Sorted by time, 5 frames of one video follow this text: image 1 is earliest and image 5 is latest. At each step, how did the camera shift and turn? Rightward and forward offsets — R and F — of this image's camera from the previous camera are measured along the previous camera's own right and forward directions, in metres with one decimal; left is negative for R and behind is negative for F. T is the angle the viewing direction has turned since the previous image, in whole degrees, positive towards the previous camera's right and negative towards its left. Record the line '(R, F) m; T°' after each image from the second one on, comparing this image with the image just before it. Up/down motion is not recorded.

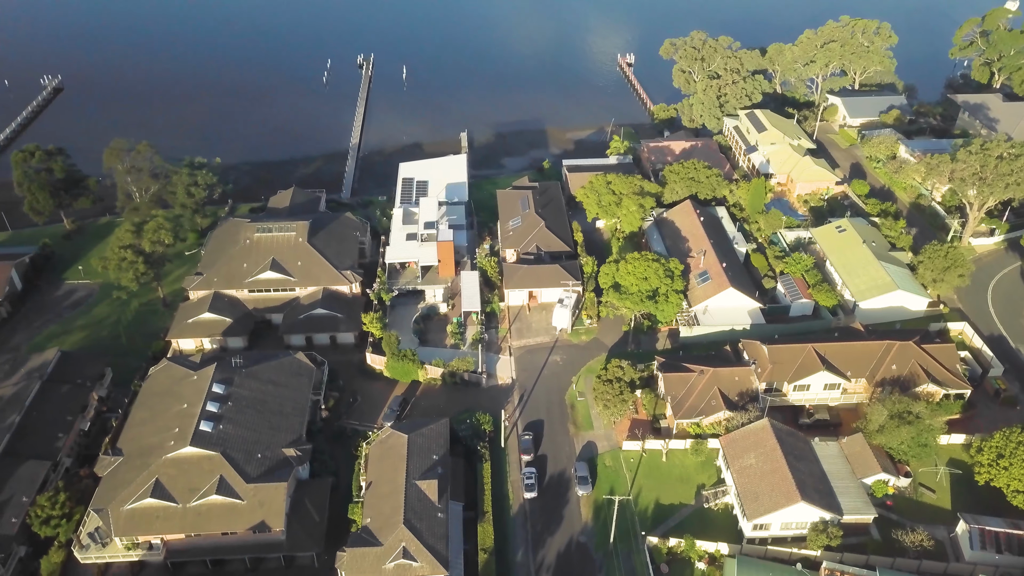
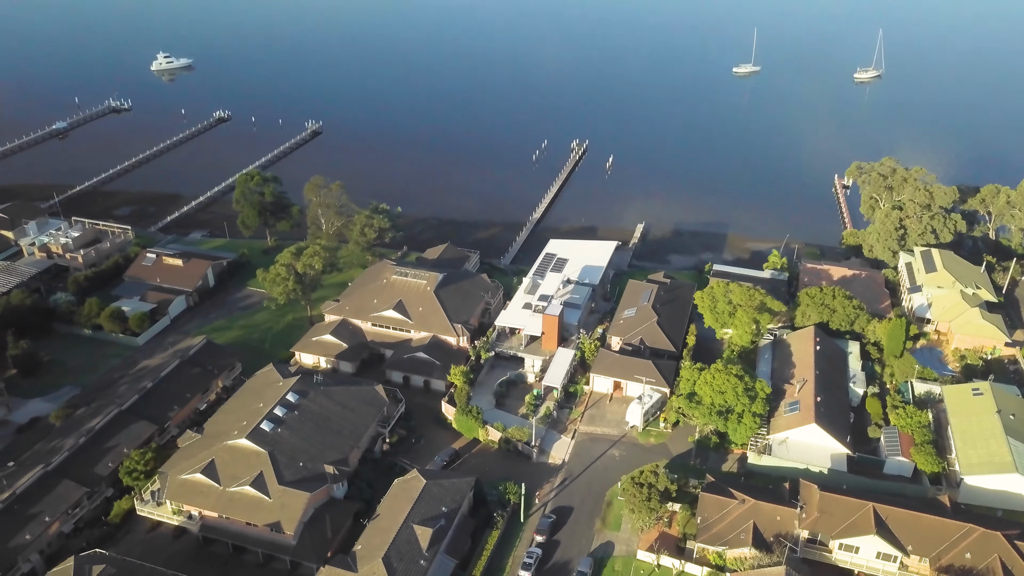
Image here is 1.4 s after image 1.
(+6.9, +0.4) m; -18°
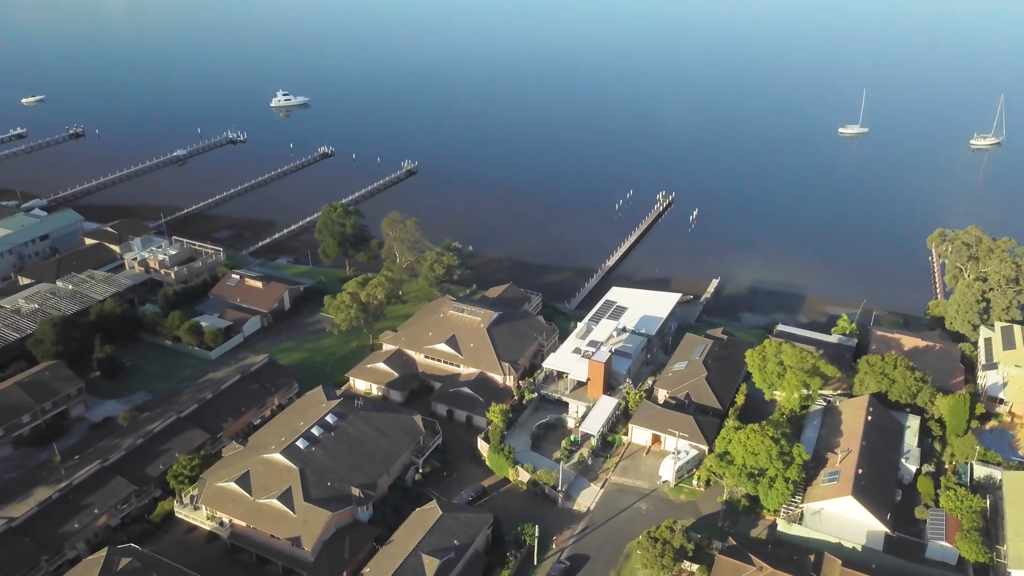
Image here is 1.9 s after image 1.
(+2.7, -0.2) m; -8°
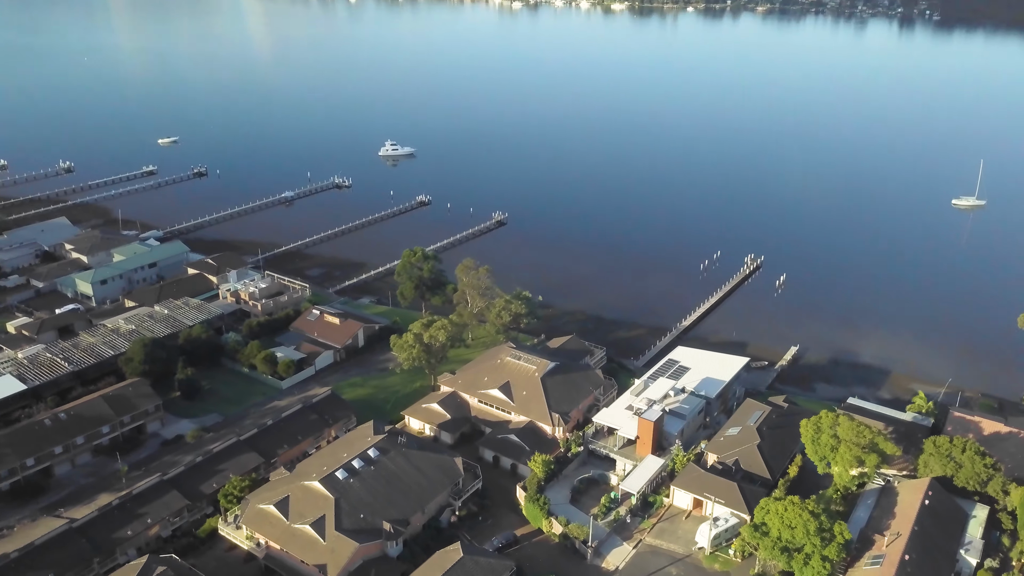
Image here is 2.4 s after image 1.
(+2.6, -0.2) m; -8°
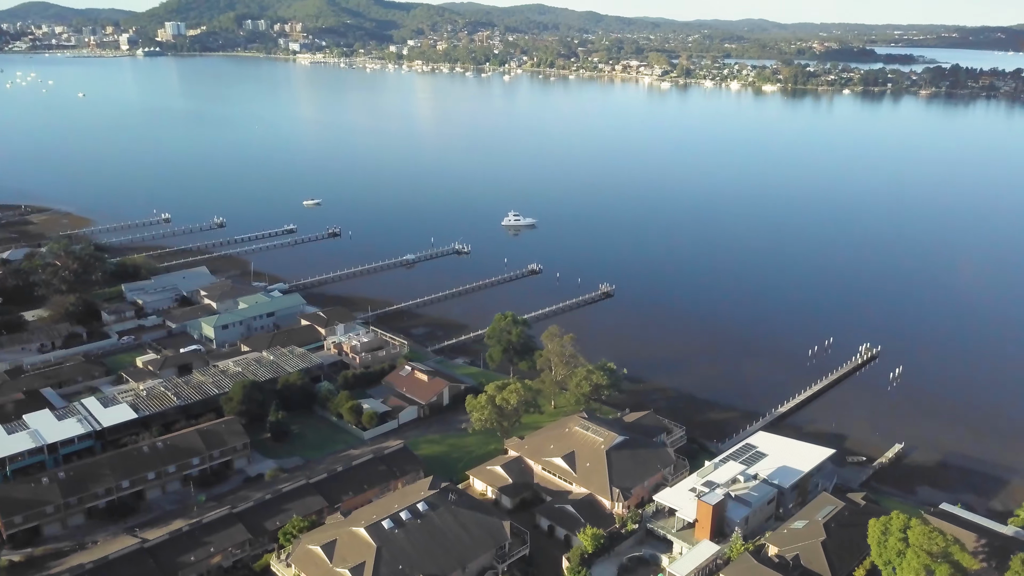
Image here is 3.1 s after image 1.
(+3.5, -0.3) m; -10°
